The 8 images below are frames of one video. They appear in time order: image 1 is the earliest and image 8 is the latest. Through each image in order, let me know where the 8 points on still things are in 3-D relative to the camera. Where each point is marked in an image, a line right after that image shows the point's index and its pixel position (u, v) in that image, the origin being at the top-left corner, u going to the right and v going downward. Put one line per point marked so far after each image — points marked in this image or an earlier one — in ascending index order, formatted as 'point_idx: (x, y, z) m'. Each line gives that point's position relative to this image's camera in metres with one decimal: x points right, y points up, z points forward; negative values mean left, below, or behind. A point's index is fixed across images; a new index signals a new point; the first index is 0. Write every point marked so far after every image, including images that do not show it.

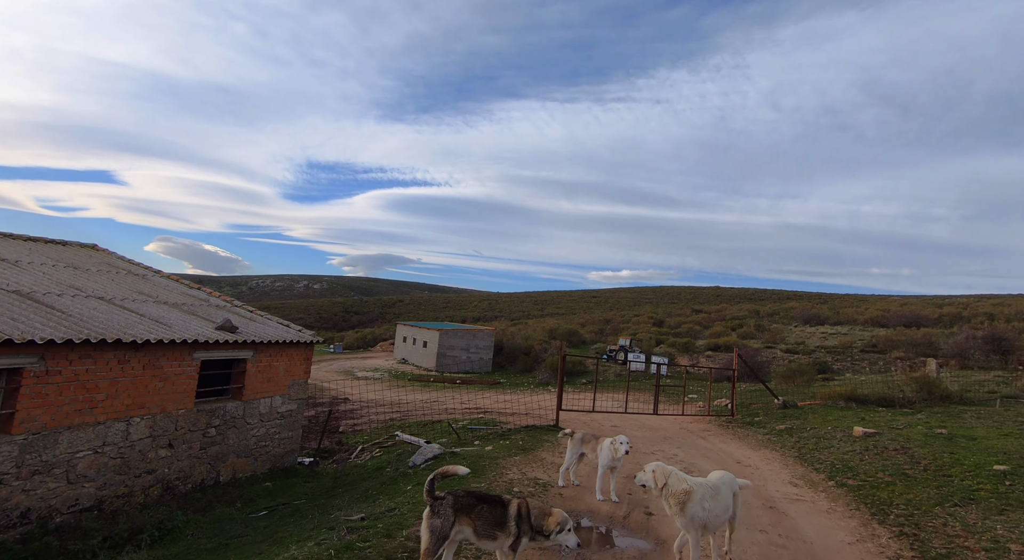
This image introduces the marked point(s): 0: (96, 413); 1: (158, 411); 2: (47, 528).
0: (-5.6, -1.8, +7.4) m
1: (-5.3, -2.0, +8.3) m
2: (-5.7, -3.0, +6.7) m
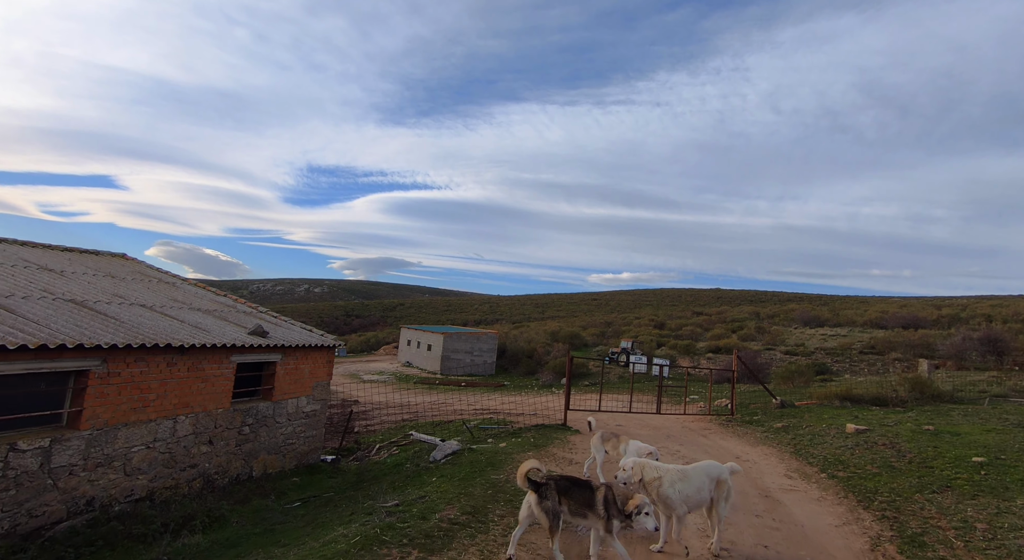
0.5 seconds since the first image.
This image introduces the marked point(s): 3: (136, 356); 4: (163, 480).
0: (-5.4, -1.9, +8.0) m
1: (-5.1, -2.1, +8.9) m
2: (-5.5, -3.2, +7.4) m
3: (-5.4, -1.1, +7.9) m
4: (-5.3, -3.0, +8.3) m
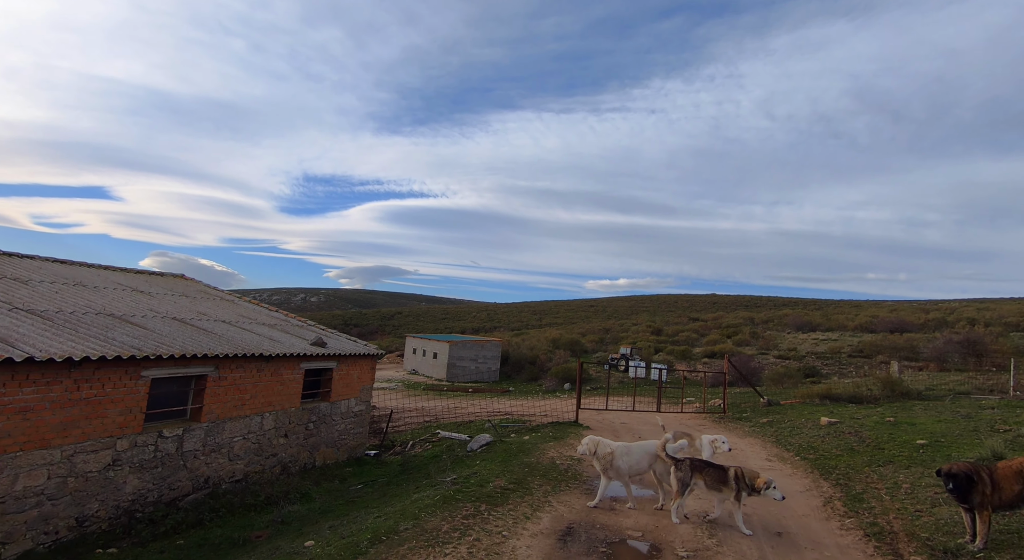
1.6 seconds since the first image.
0: (-4.8, -2.3, +9.9) m
1: (-4.6, -2.5, +10.8) m
2: (-4.9, -3.6, +9.2) m
3: (-4.9, -1.5, +9.7) m
4: (-4.8, -3.4, +10.1) m
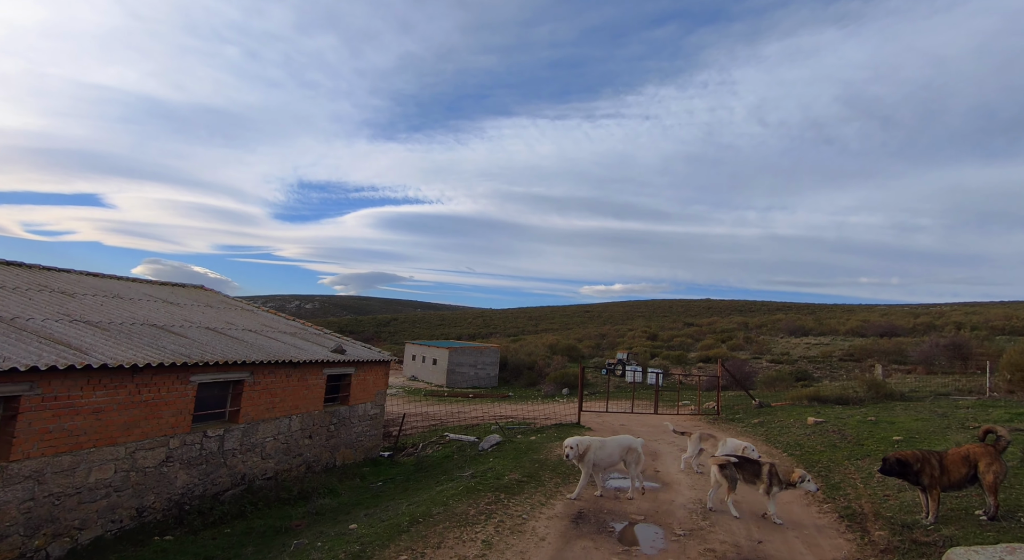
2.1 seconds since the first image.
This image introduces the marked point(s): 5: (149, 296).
0: (-4.6, -2.6, +10.7) m
1: (-4.4, -2.8, +11.6) m
2: (-4.7, -3.8, +10.0) m
3: (-4.7, -1.7, +10.6) m
4: (-4.6, -3.7, +11.0) m
5: (-8.7, -0.4, +13.2) m
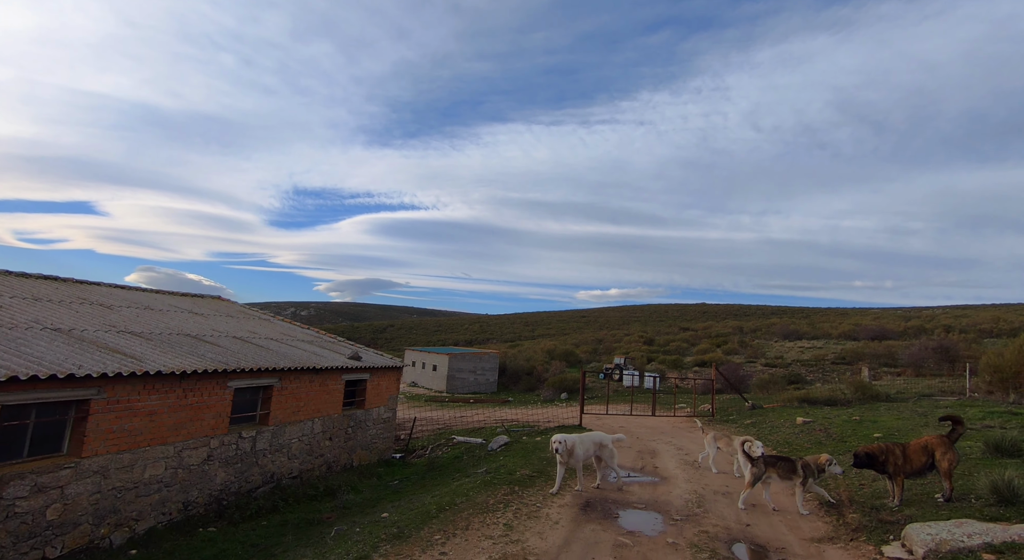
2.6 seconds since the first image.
0: (-4.5, -2.8, +11.5) m
1: (-4.2, -3.0, +12.4) m
2: (-4.5, -4.1, +10.8) m
3: (-4.5, -2.0, +11.4) m
4: (-4.4, -3.9, +11.7) m
5: (-8.6, -0.7, +13.9) m
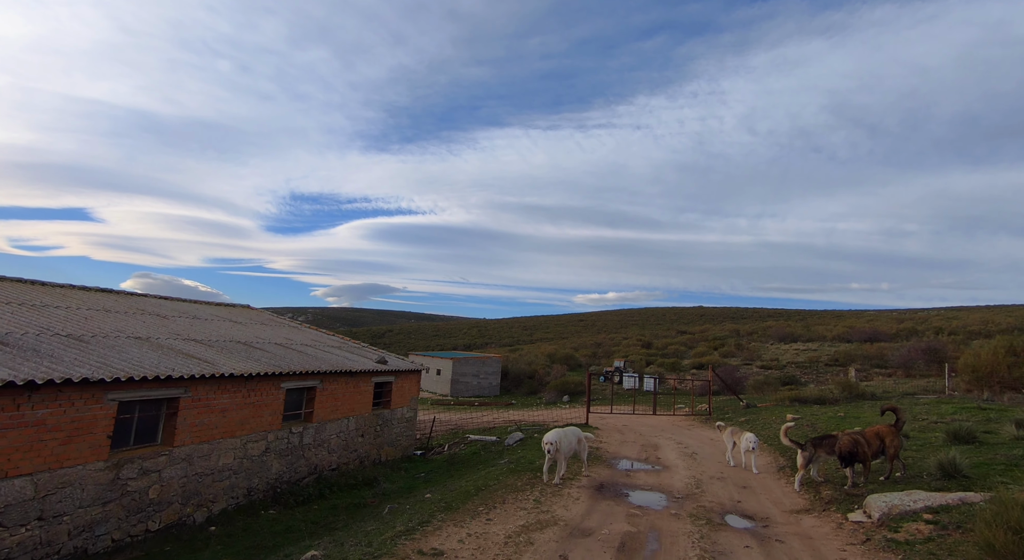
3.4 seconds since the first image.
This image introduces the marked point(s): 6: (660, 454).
0: (-4.1, -3.1, +12.8) m
1: (-3.8, -3.3, +13.7) m
2: (-4.1, -4.3, +12.1) m
3: (-4.1, -2.3, +12.6) m
4: (-4.0, -4.2, +13.0) m
5: (-8.2, -1.0, +15.2) m
6: (+3.4, -4.0, +12.7) m
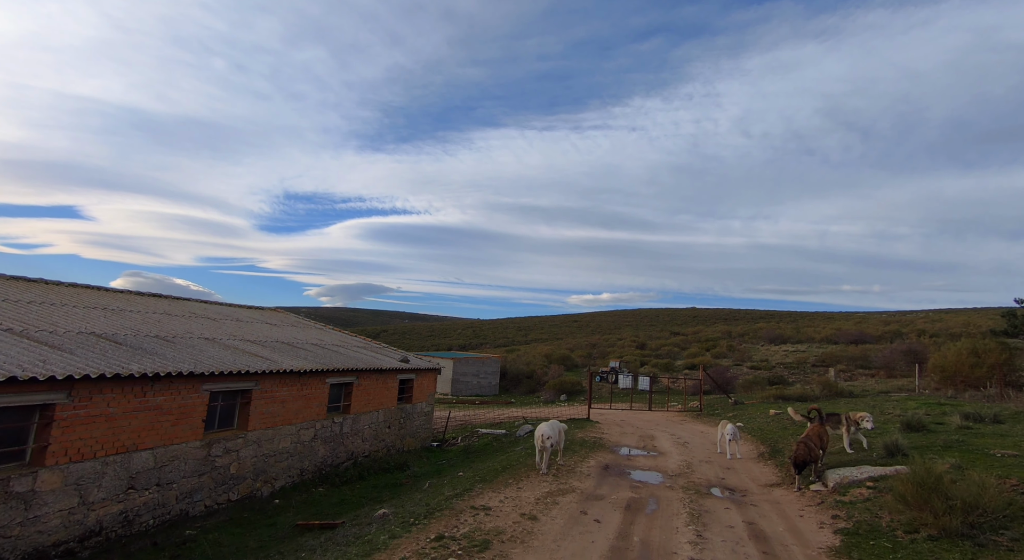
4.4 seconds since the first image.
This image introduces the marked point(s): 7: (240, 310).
0: (-3.7, -3.3, +14.4) m
1: (-3.5, -3.5, +15.3) m
2: (-3.8, -4.5, +13.7) m
3: (-3.8, -2.5, +14.2) m
4: (-3.7, -4.4, +14.6) m
5: (-7.9, -1.2, +16.8) m
6: (+3.8, -4.3, +14.3) m
7: (-8.8, -1.0, +17.8) m
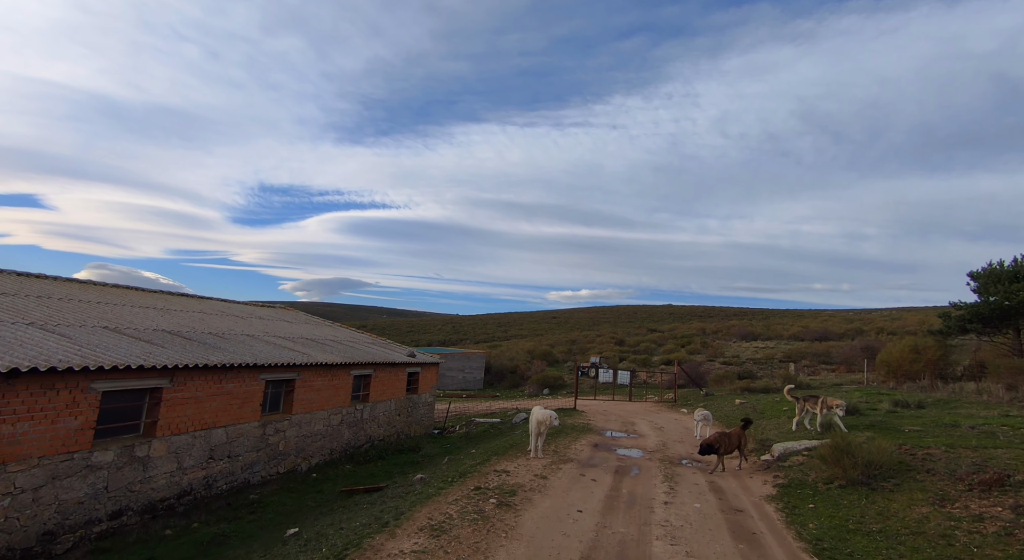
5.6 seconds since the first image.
0: (-3.8, -3.4, +16.1) m
1: (-3.6, -3.6, +17.0) m
2: (-3.8, -4.6, +15.4) m
3: (-3.8, -2.5, +16.0) m
4: (-3.7, -4.5, +16.4) m
5: (-8.0, -1.2, +18.3) m
6: (+3.7, -4.4, +16.4) m
7: (-9.0, -1.0, +19.4) m
